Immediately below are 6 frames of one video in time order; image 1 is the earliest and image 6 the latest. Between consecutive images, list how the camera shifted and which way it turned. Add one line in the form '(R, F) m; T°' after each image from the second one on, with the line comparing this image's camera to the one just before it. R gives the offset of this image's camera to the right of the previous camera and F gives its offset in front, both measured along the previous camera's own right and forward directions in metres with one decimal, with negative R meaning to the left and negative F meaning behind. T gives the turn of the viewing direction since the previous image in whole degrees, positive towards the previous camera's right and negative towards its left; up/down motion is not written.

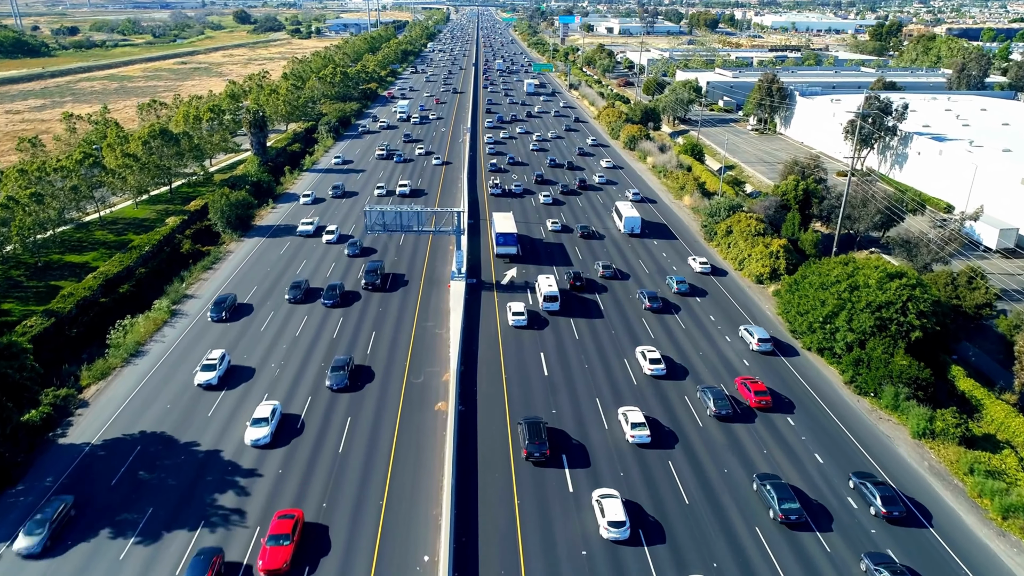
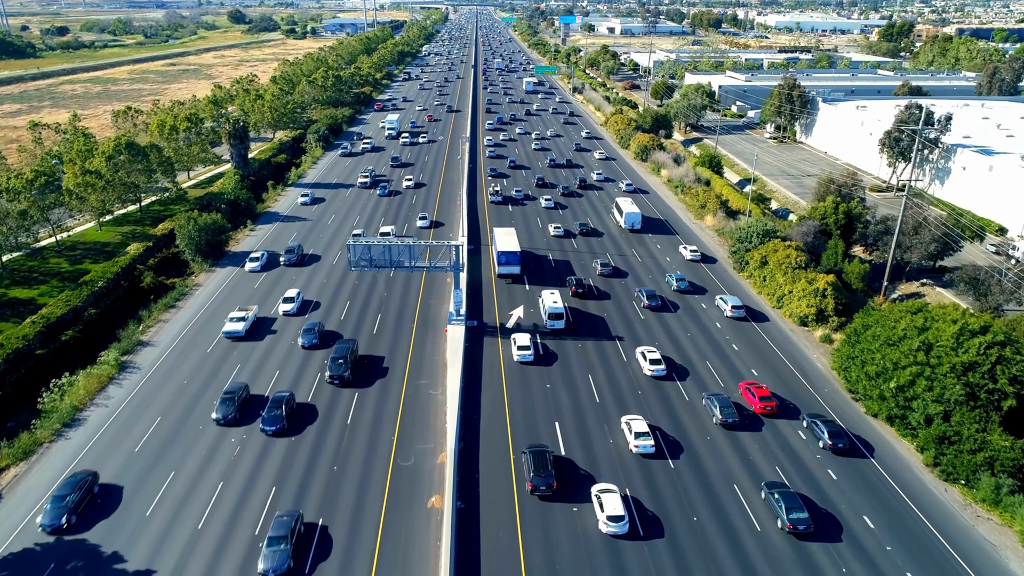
(-0.5, +7.8) m; 0°
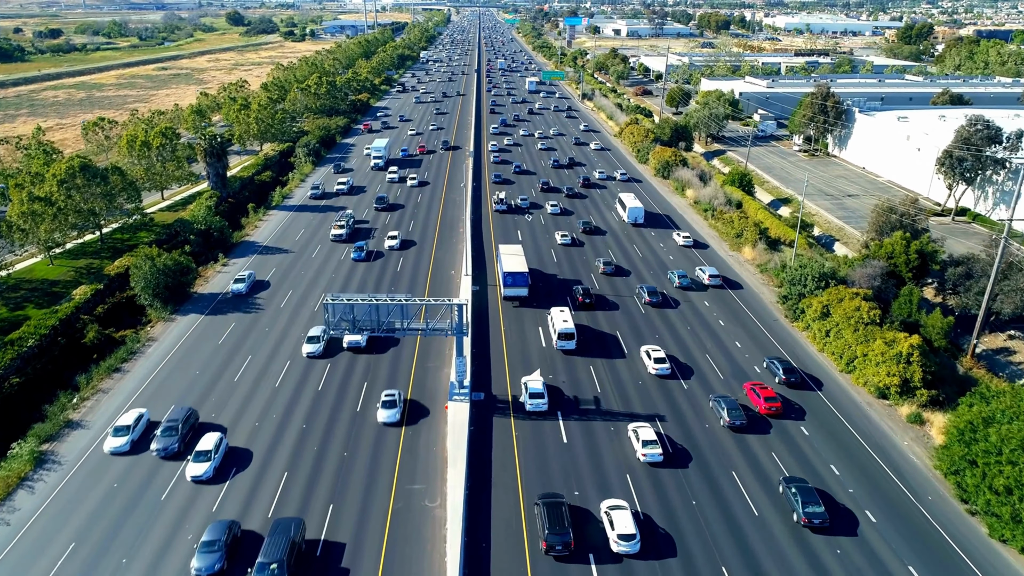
(-0.7, +9.2) m; 0°
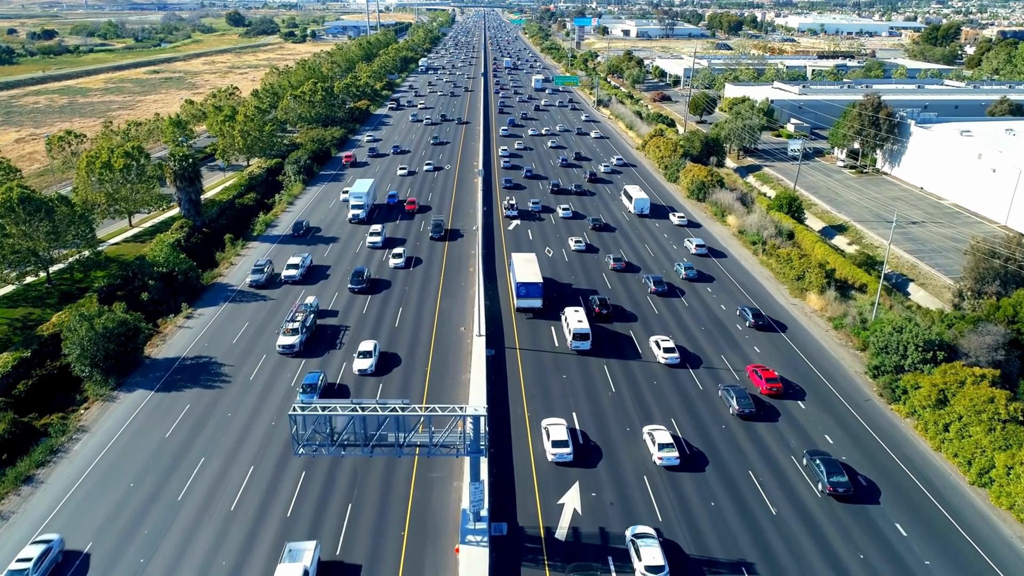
(-1.2, +10.5) m; 0°
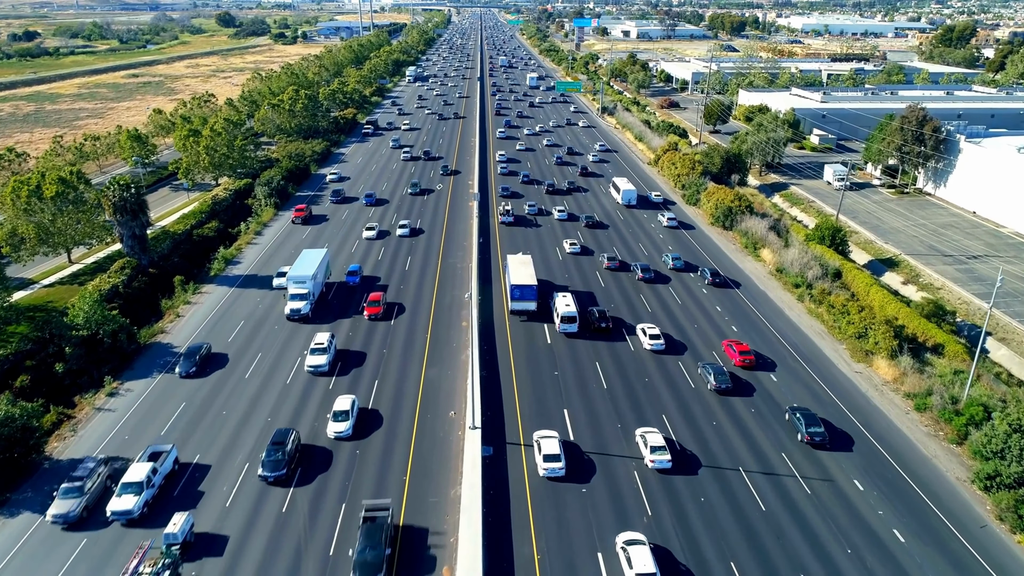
(-0.3, +10.1) m; 0°
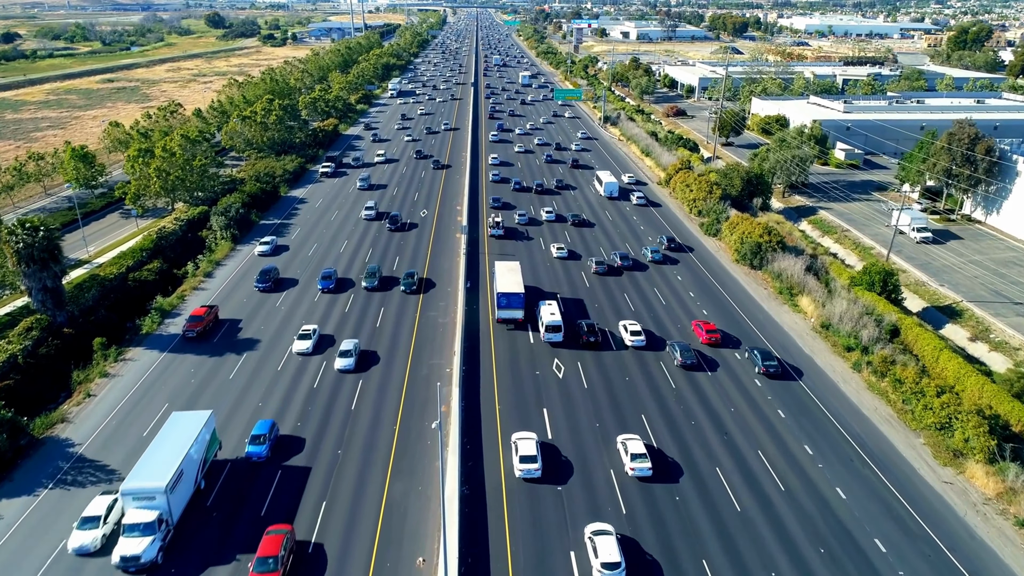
(+0.4, +10.1) m; 0°
